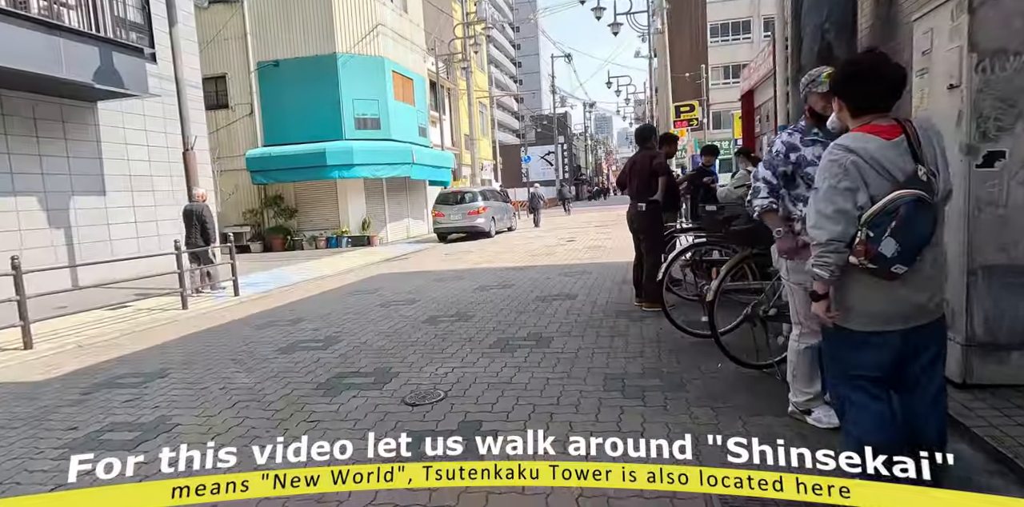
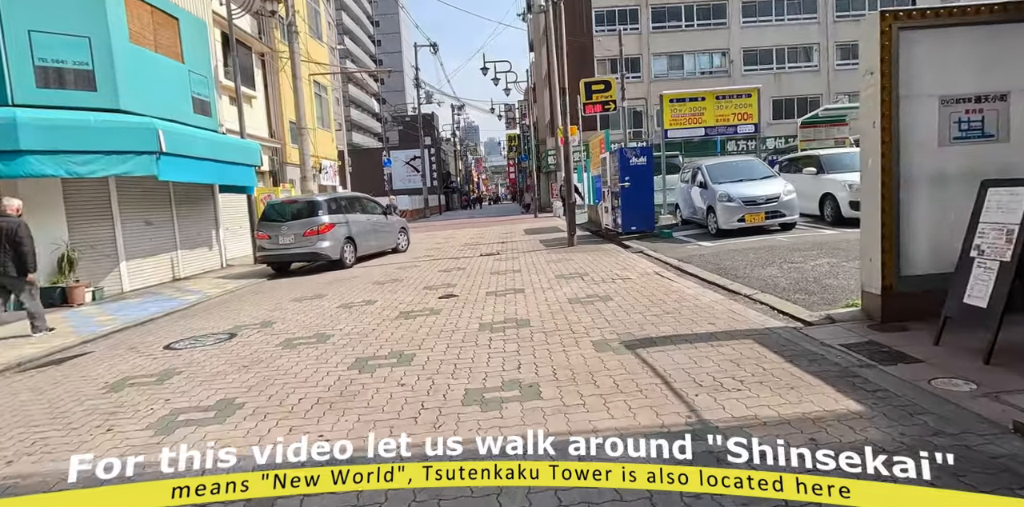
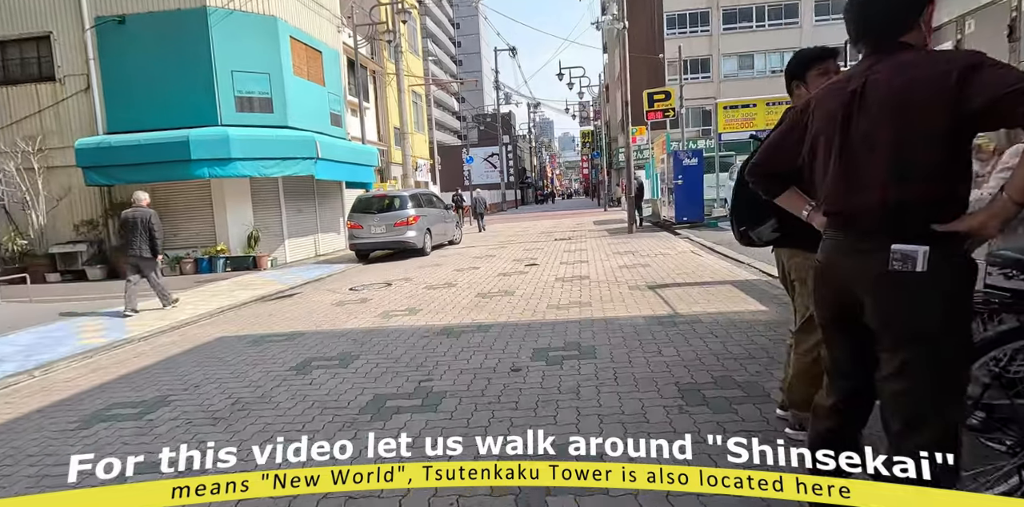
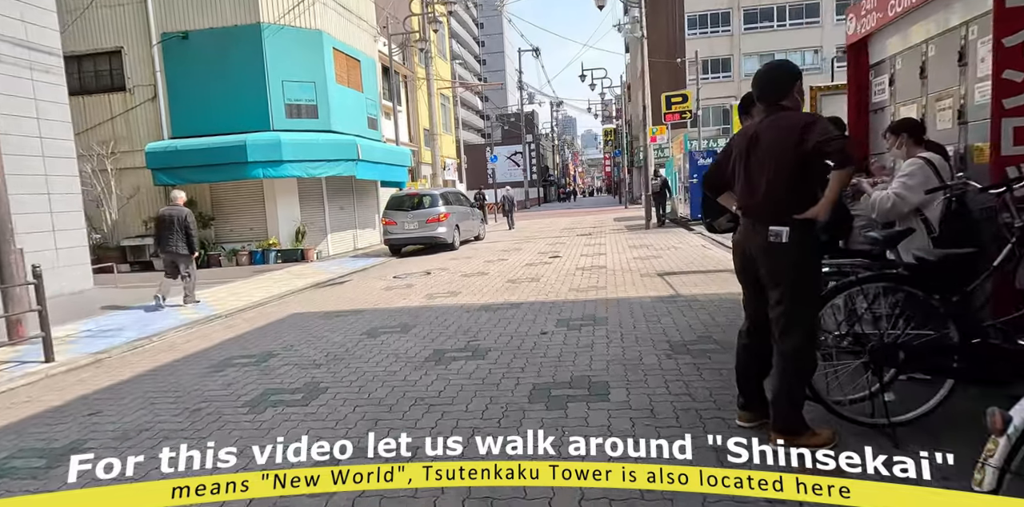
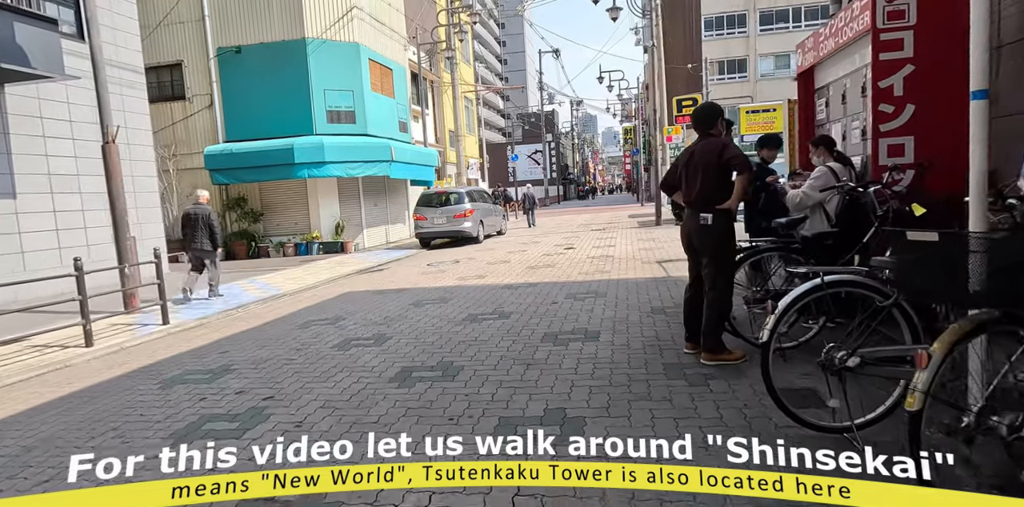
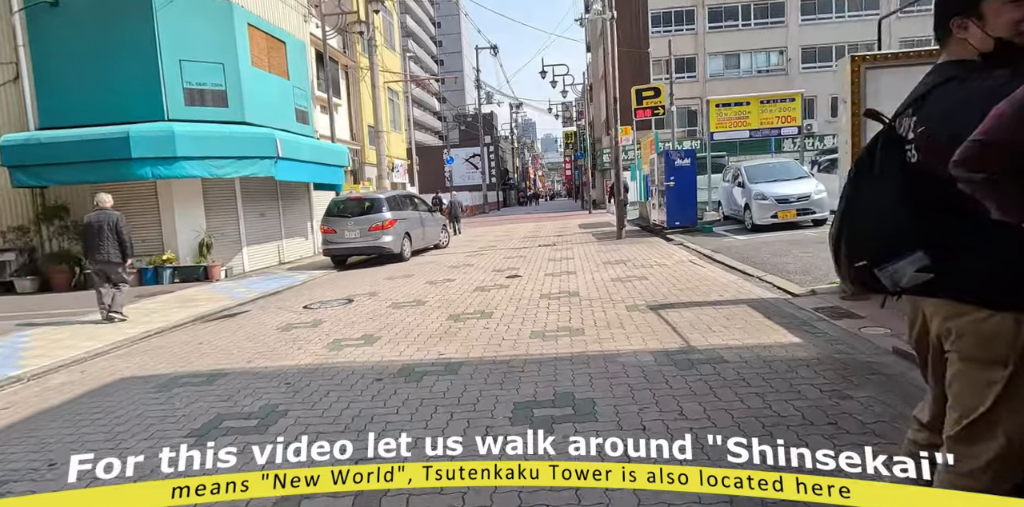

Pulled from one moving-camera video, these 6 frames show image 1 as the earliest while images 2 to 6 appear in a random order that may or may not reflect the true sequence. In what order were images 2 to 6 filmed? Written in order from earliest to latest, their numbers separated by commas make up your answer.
5, 4, 3, 6, 2
